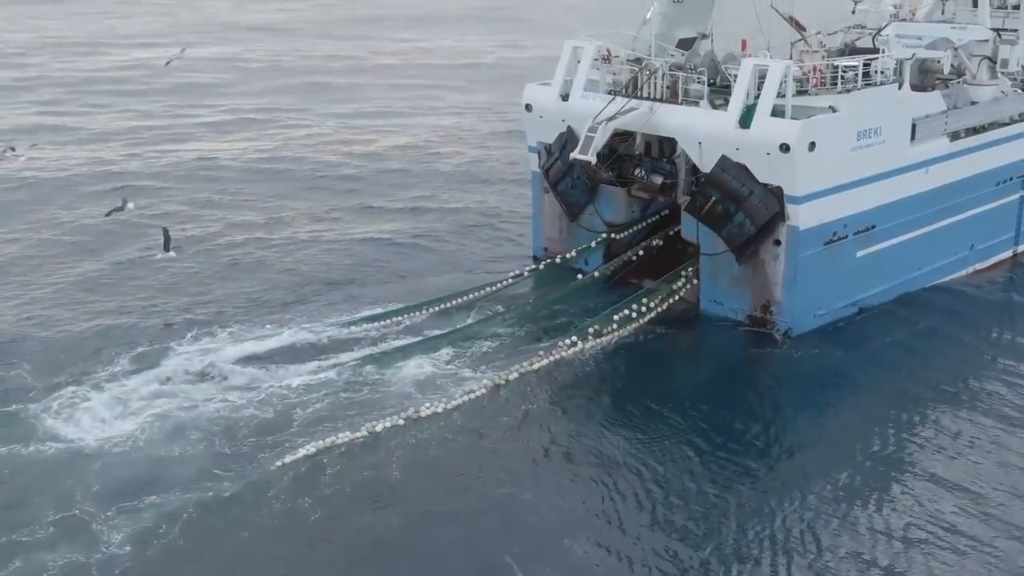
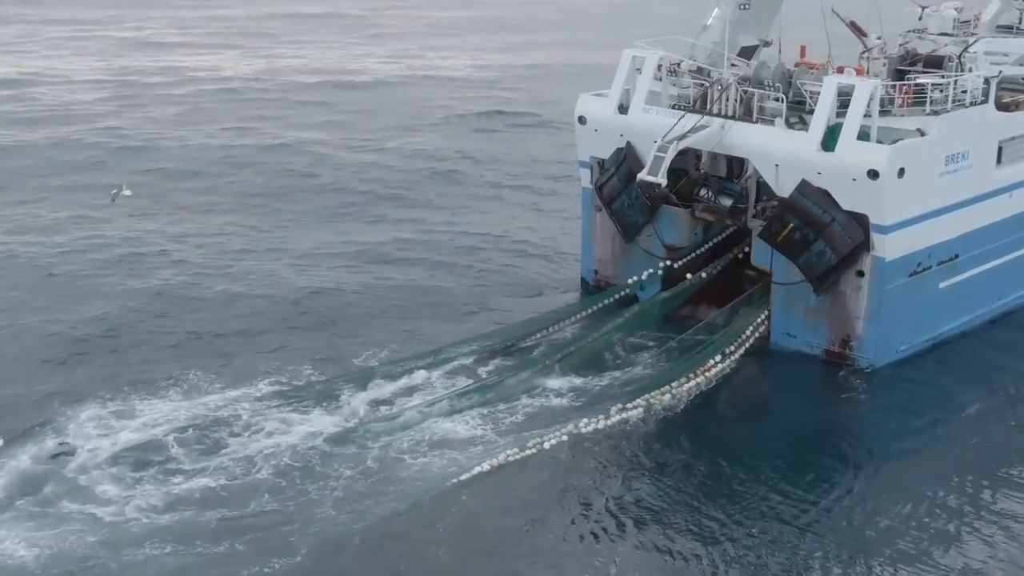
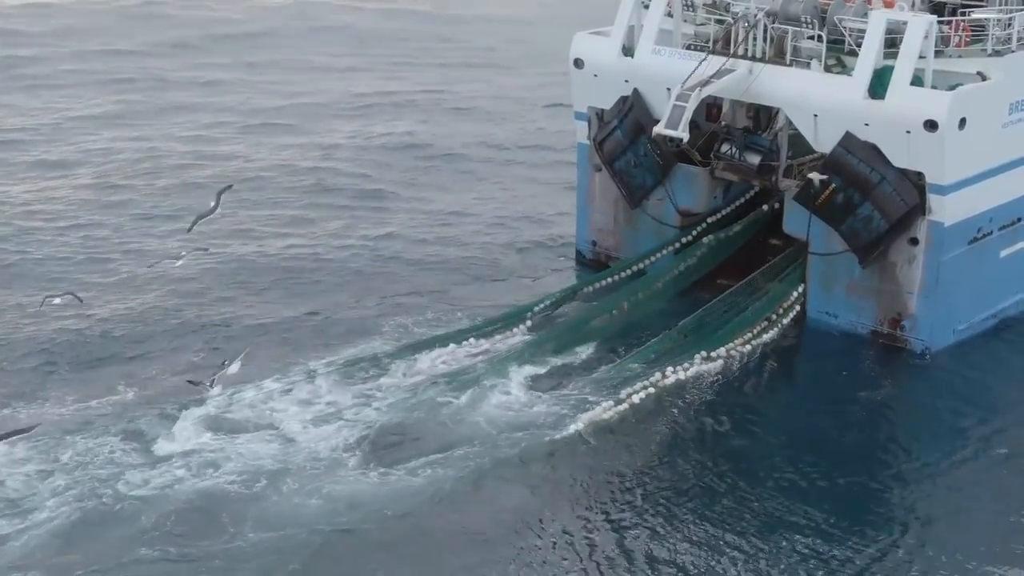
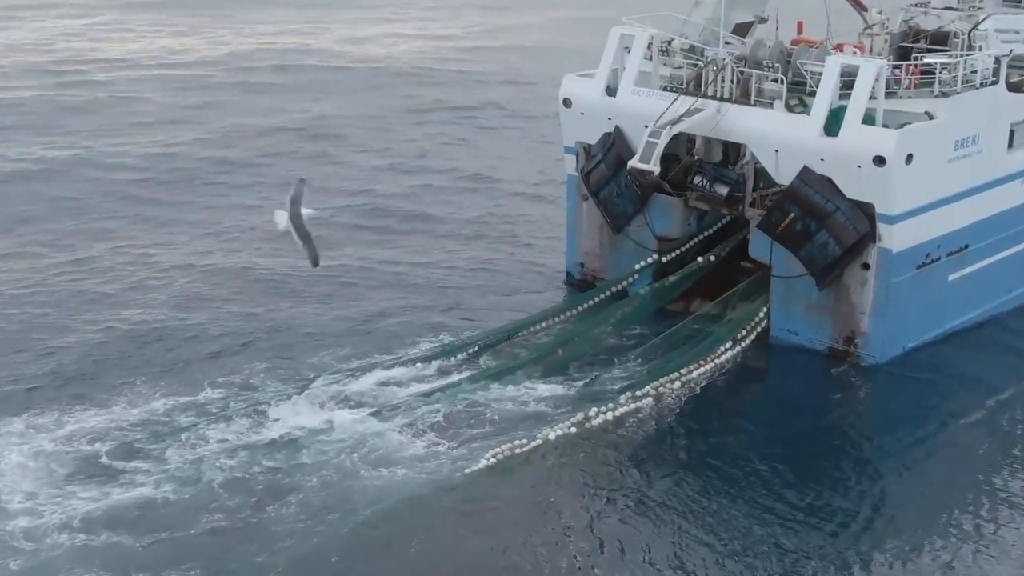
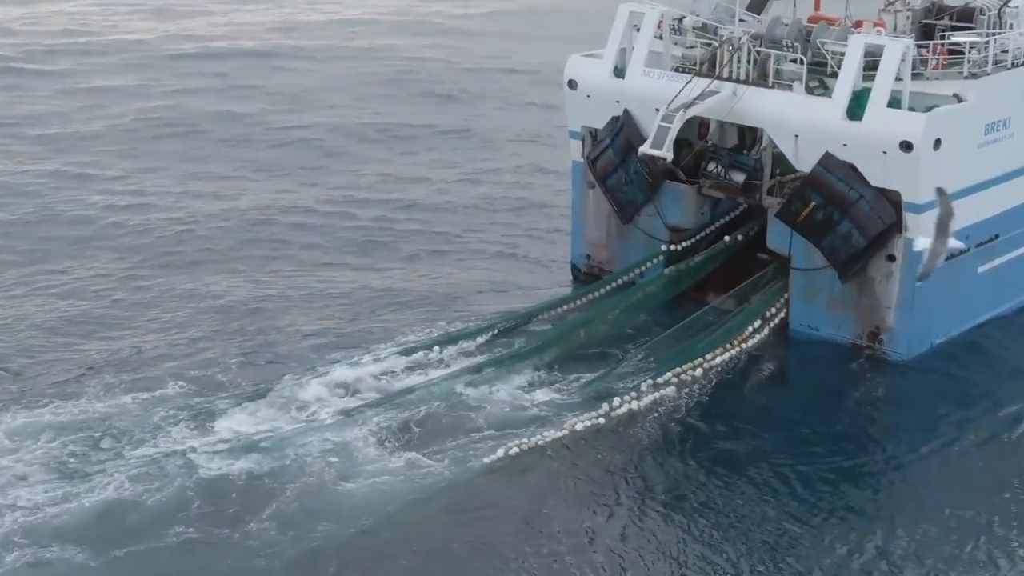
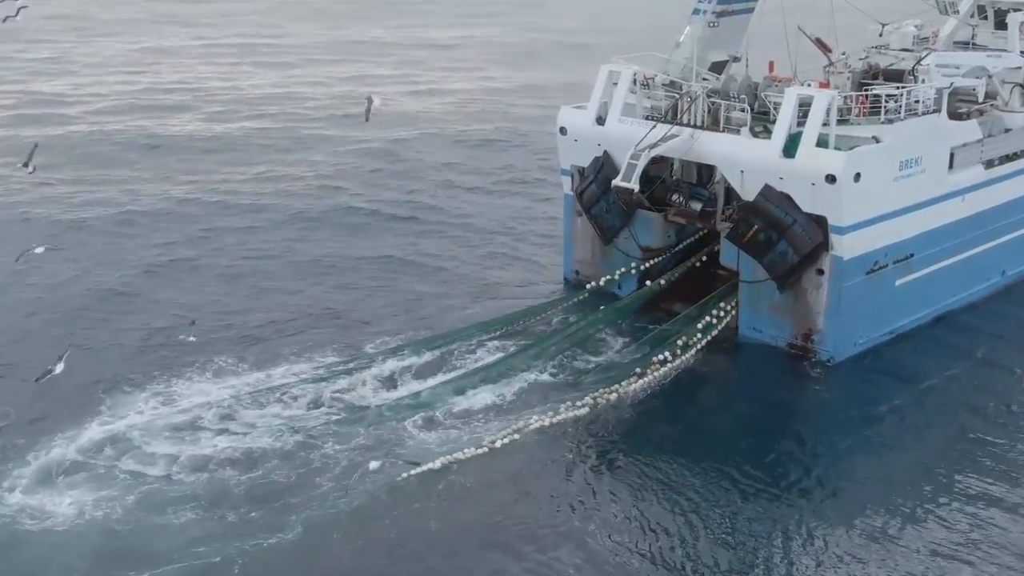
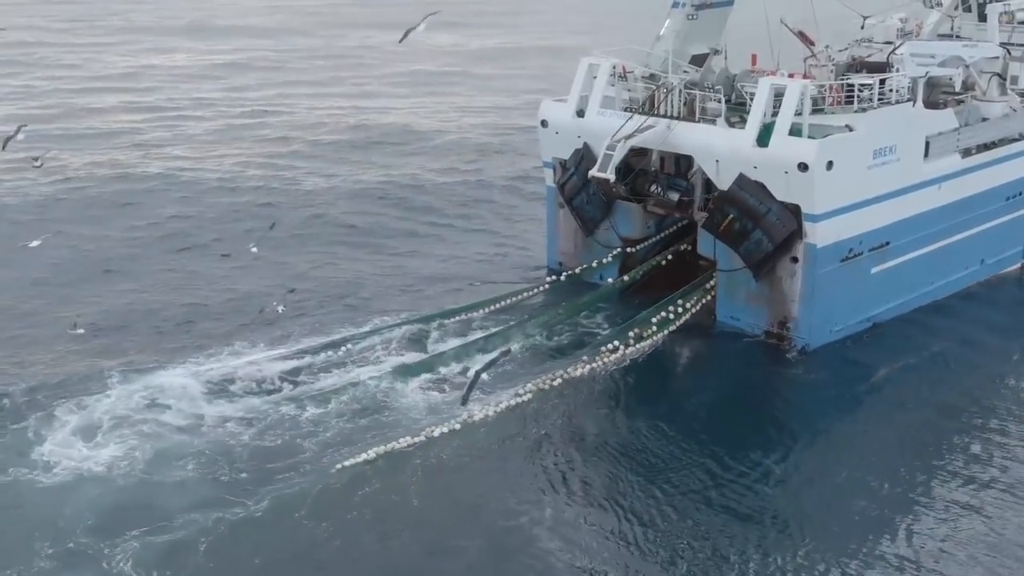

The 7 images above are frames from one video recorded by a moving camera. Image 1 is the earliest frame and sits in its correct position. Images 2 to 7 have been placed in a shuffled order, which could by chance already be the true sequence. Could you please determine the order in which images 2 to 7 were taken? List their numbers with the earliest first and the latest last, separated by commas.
7, 6, 2, 4, 5, 3
